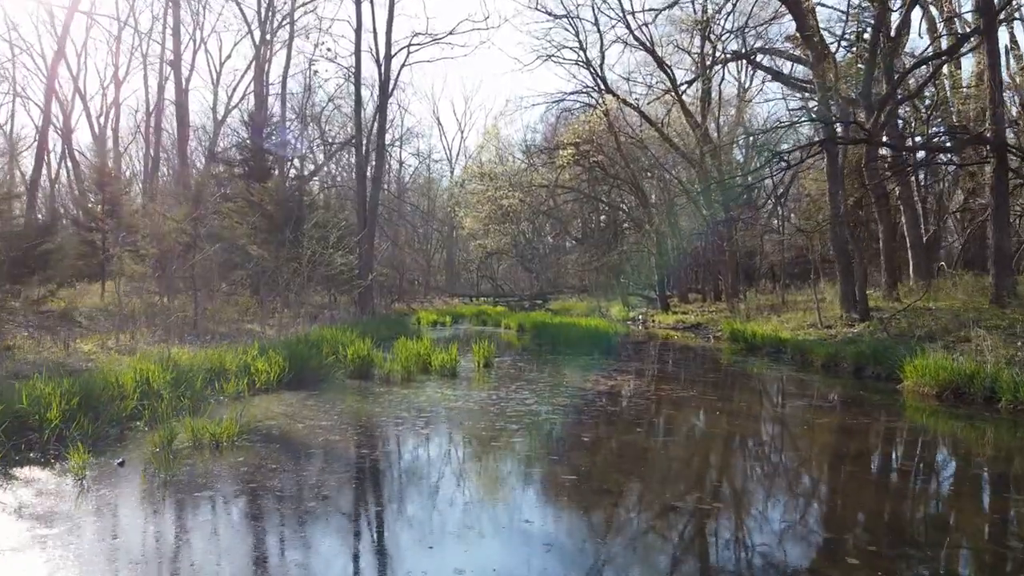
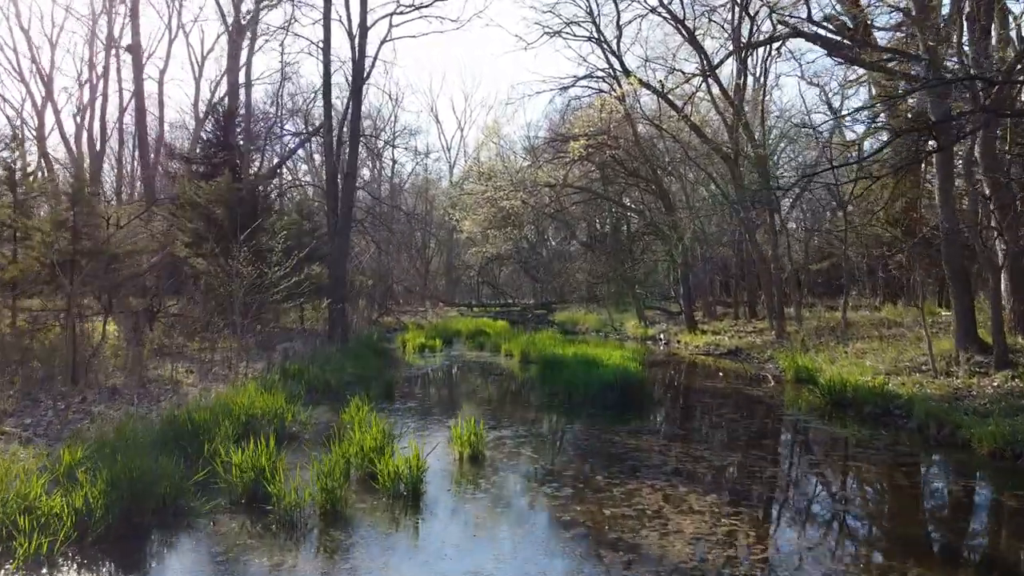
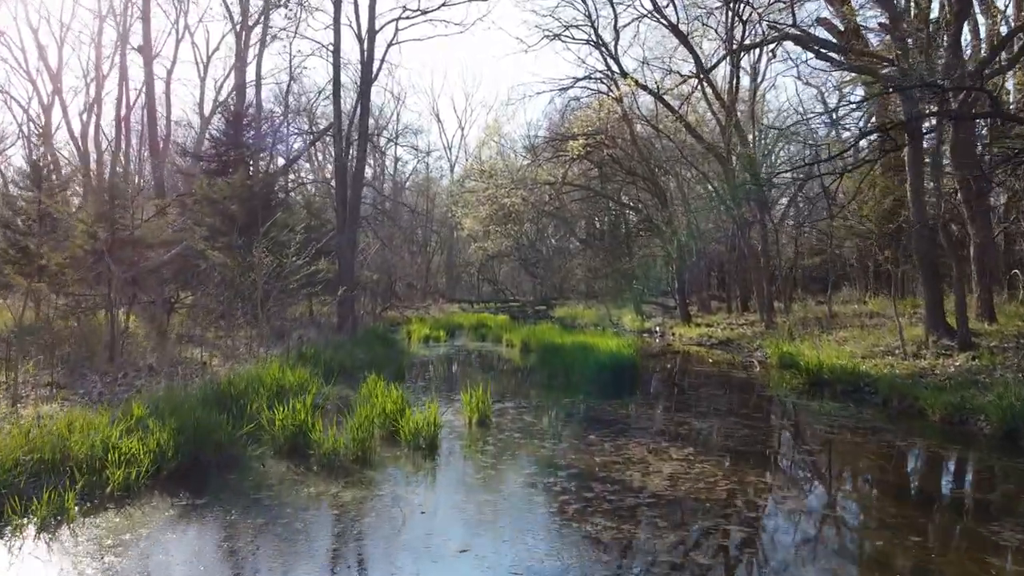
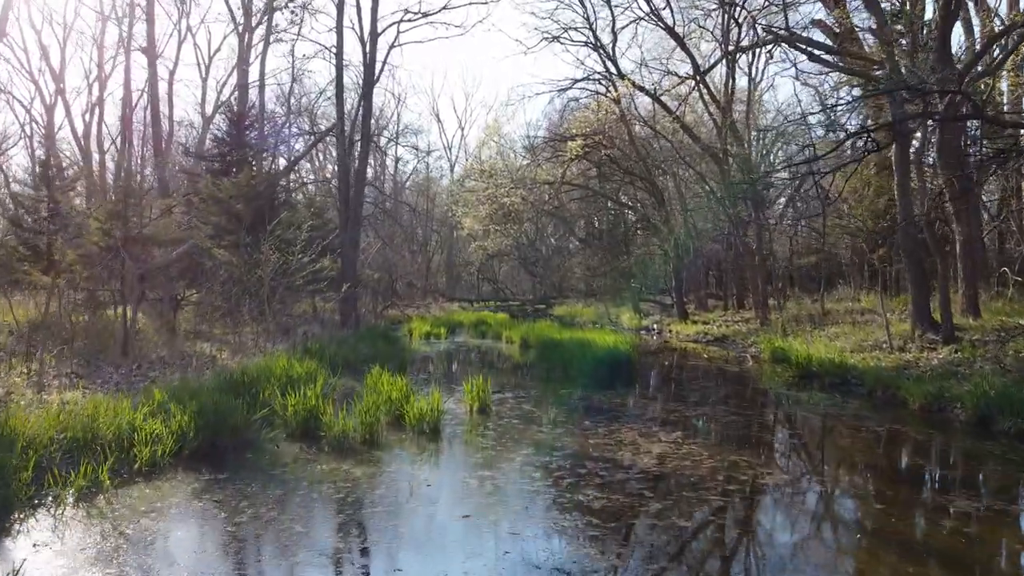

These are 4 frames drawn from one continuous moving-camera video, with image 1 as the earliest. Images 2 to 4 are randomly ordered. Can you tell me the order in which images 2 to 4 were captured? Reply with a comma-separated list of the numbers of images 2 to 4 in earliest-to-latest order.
4, 3, 2
